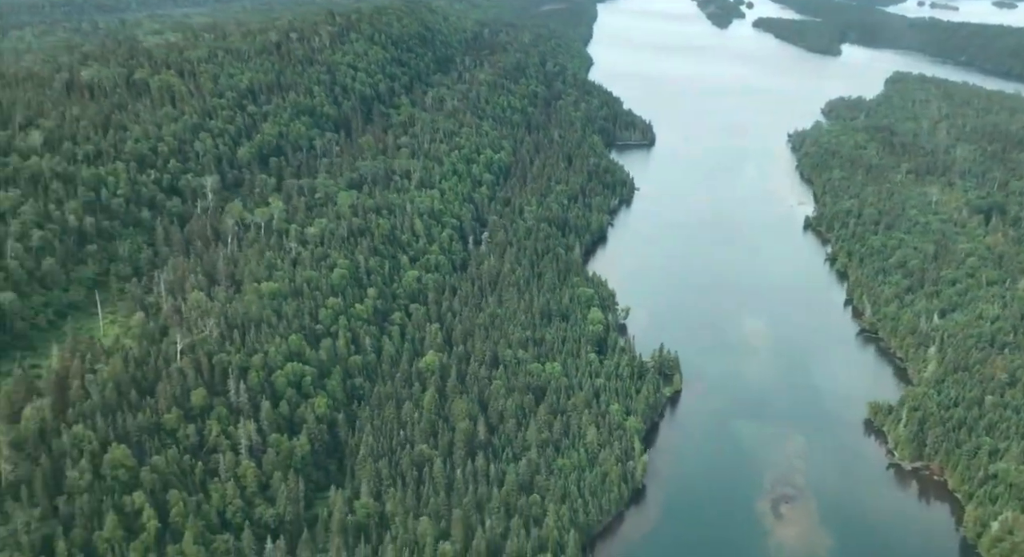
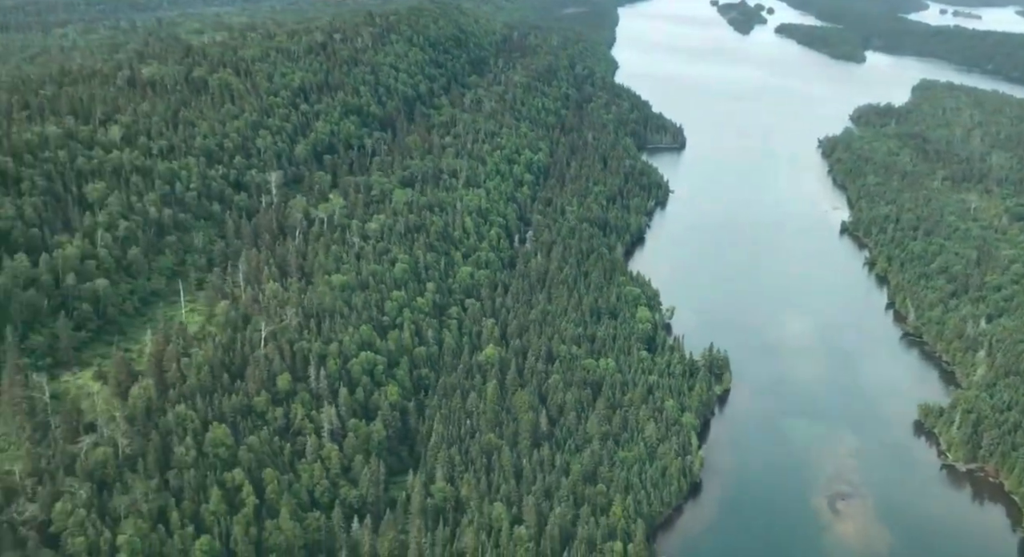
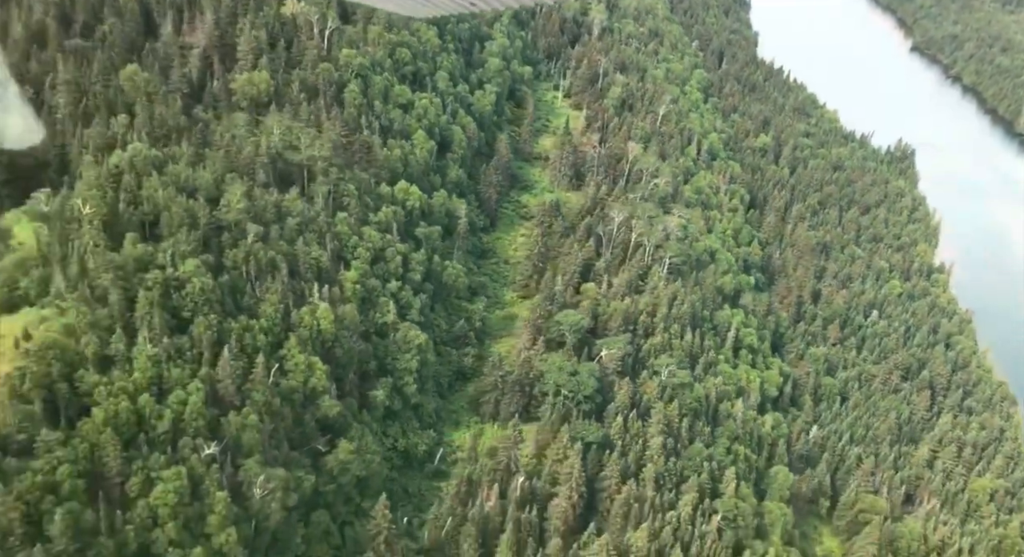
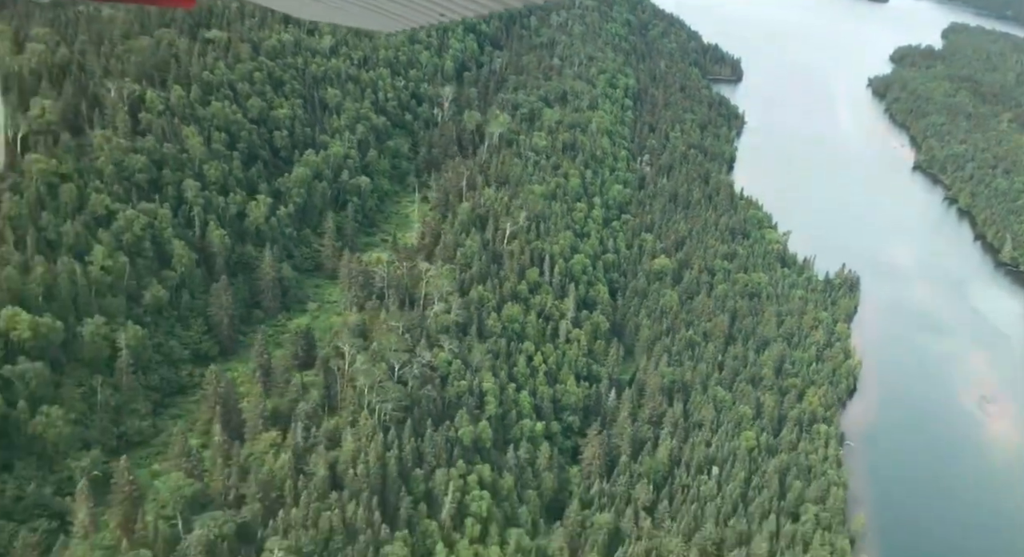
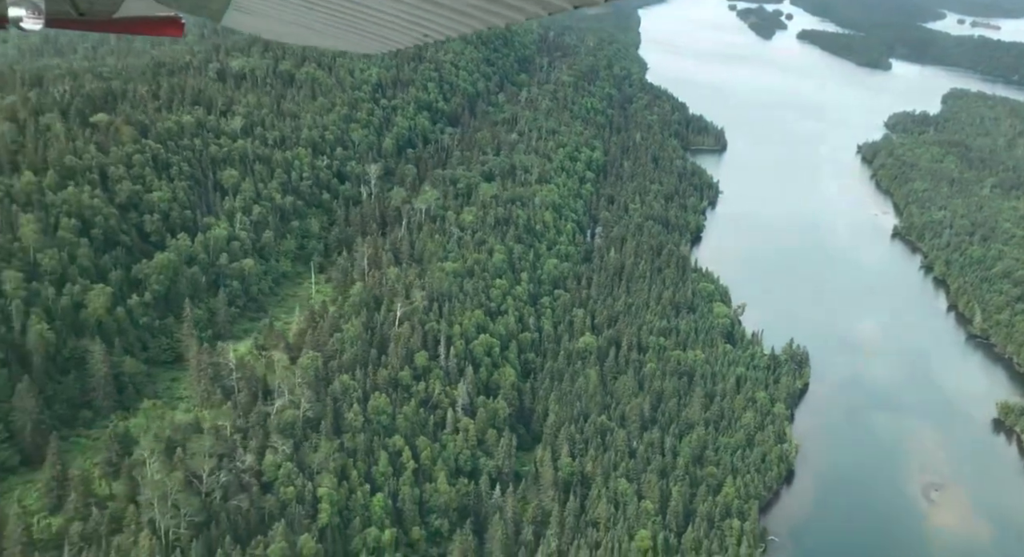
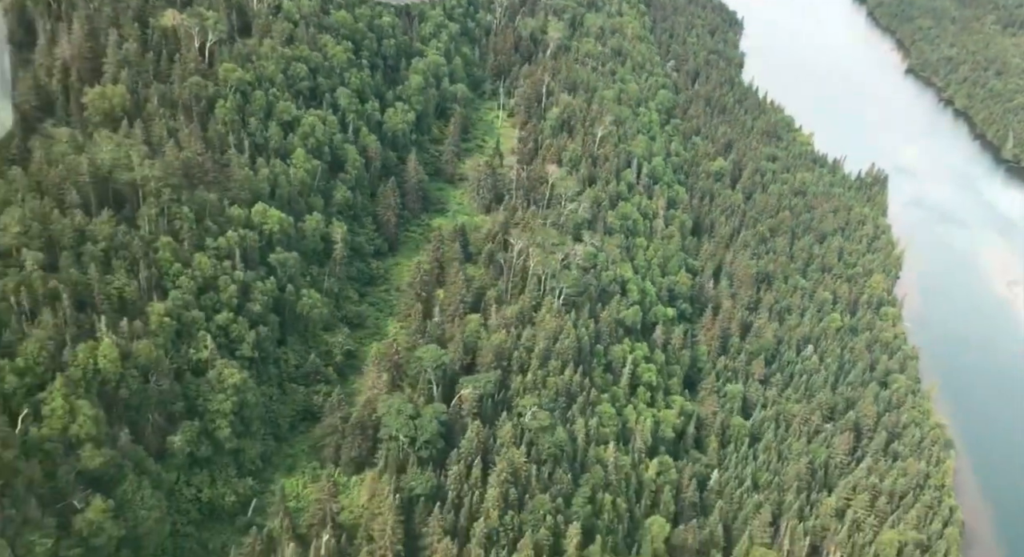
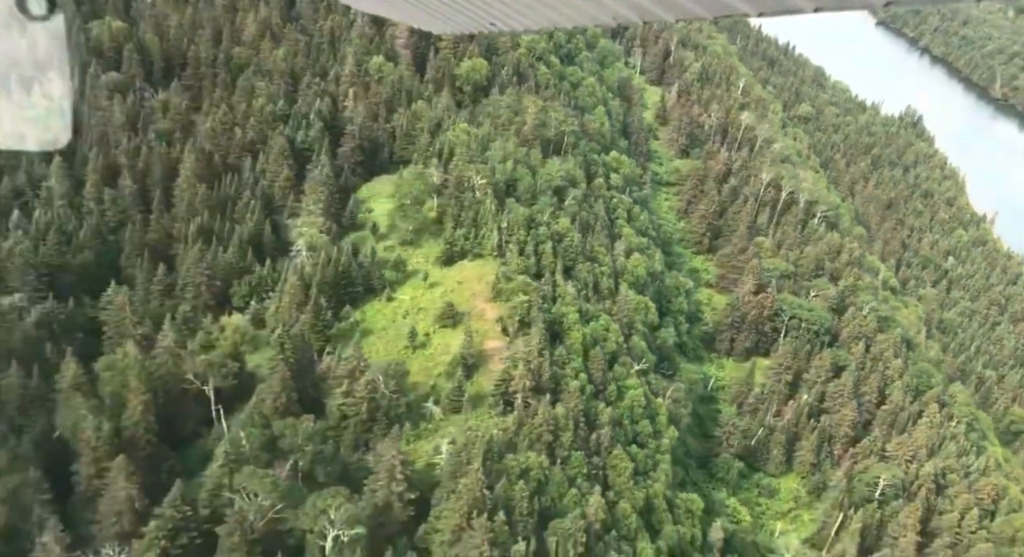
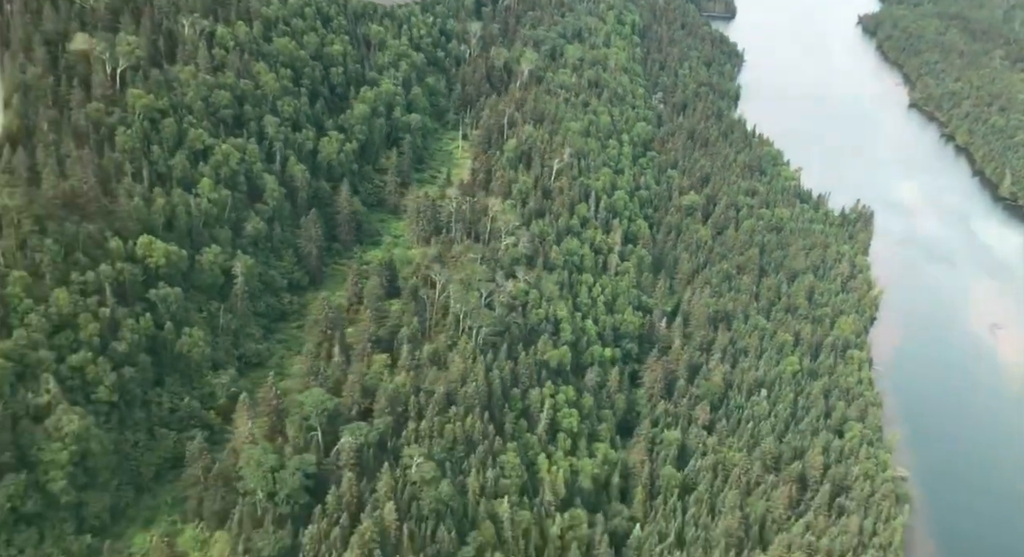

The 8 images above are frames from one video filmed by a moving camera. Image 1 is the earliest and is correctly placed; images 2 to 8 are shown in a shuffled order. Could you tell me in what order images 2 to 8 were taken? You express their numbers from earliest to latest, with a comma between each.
2, 5, 4, 8, 6, 3, 7
